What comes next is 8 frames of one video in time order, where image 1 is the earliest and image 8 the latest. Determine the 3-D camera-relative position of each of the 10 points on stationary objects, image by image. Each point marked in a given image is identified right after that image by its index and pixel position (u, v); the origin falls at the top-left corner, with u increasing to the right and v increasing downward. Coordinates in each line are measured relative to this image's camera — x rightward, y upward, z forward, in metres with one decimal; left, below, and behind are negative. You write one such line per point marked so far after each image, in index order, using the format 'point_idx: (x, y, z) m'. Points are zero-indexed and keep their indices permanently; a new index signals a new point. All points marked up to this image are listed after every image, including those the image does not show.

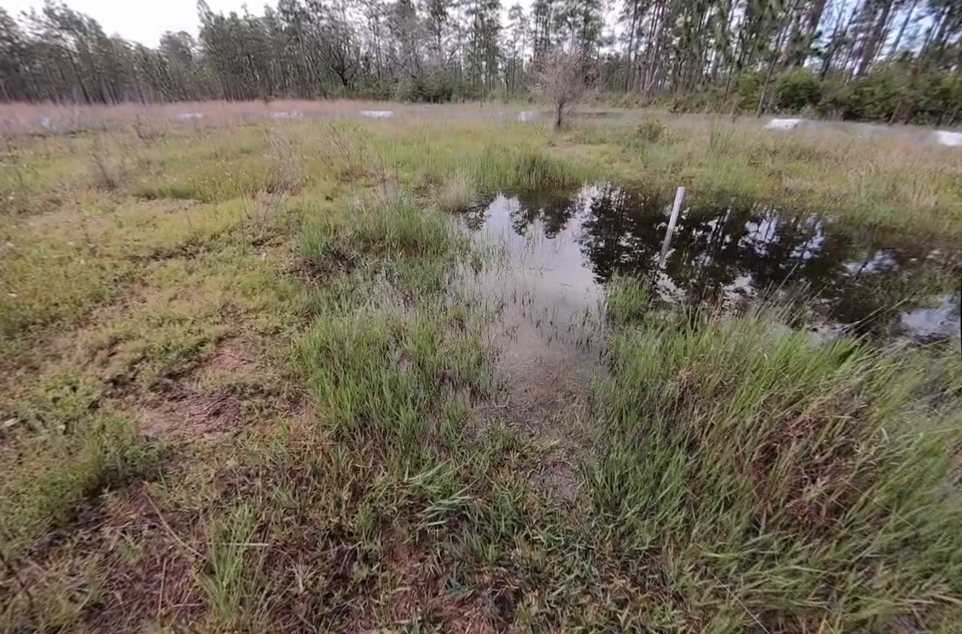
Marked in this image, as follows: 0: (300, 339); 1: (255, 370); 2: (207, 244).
0: (-1.7, -0.2, +4.1) m
1: (-2.0, -0.5, +3.7) m
2: (-4.1, +1.1, +6.3) m
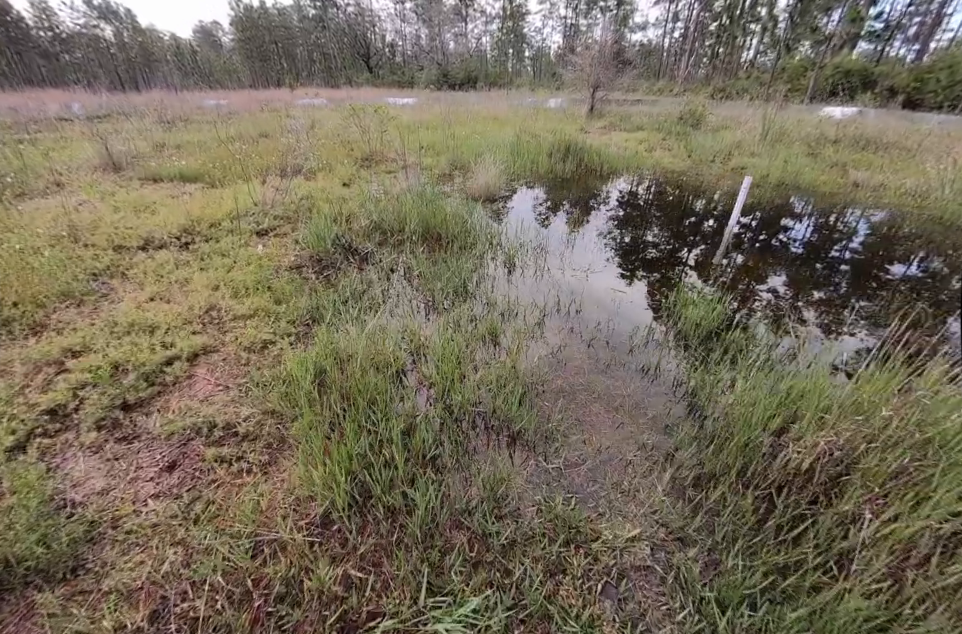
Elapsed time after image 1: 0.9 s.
0: (-1.4, -0.3, +3.2) m
1: (-1.7, -0.6, +2.8) m
2: (-3.7, +1.1, +5.6) m
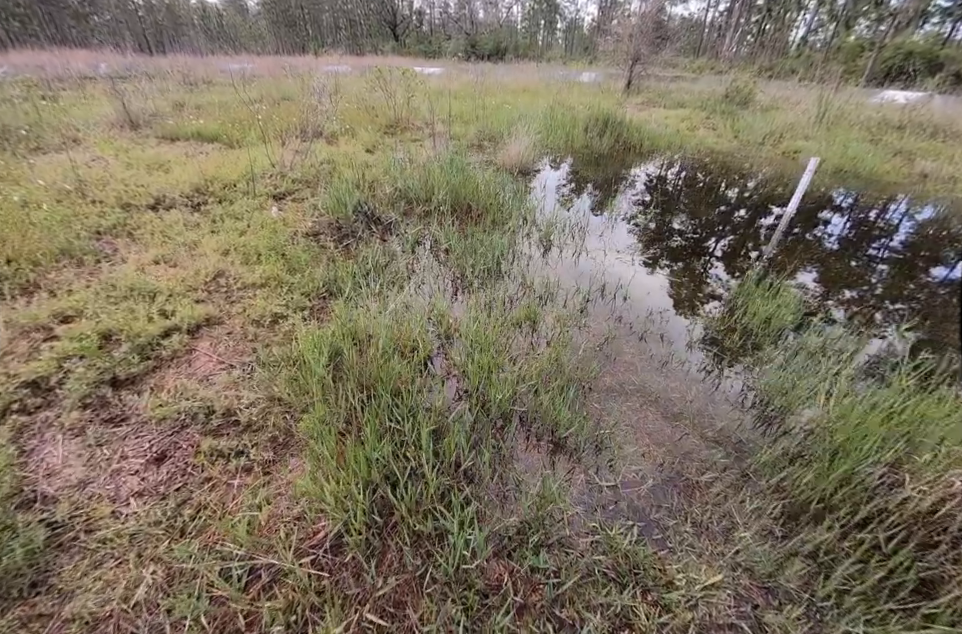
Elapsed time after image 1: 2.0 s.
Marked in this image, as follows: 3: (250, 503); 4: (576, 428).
0: (-1.2, -0.1, +2.8) m
1: (-1.5, -0.4, +2.5) m
2: (-3.2, +1.5, +5.2) m
3: (-1.0, -0.8, +1.9) m
4: (+0.6, -0.7, +2.5) m
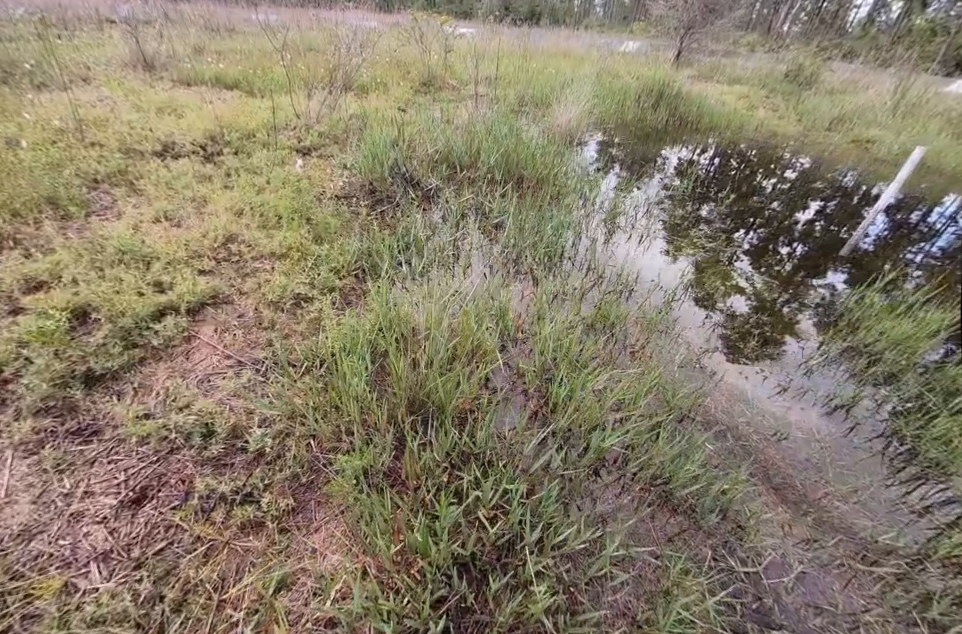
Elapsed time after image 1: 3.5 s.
0: (-0.7, -0.1, +2.2) m
1: (-1.1, -0.3, +1.9) m
2: (-2.6, +1.9, +4.5) m
3: (-0.7, -0.8, +1.3) m
4: (+1.0, -0.7, +1.9) m
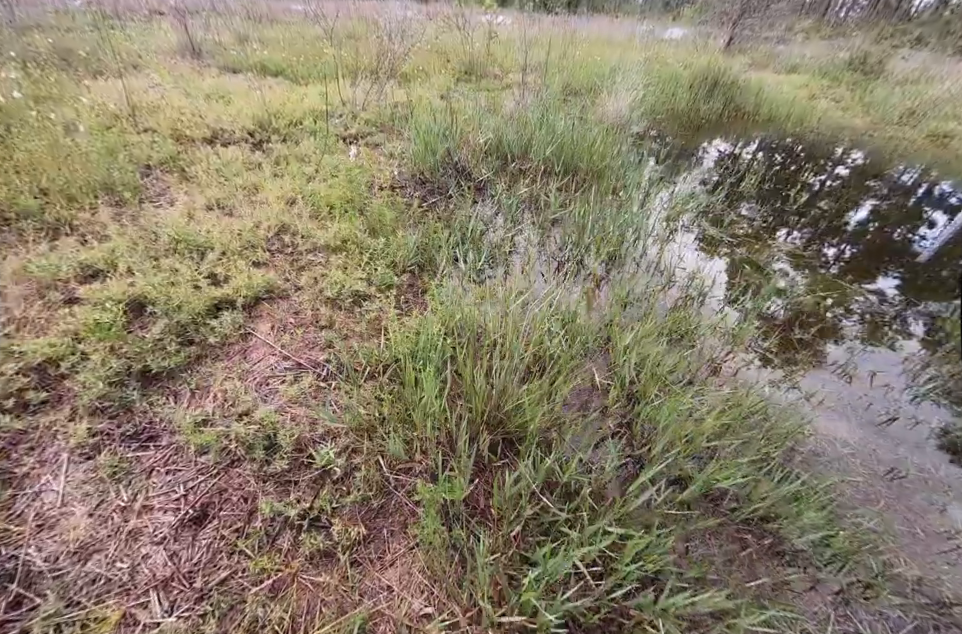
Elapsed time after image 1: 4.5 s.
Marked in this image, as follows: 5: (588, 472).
0: (-0.4, -0.1, +2.0) m
1: (-0.7, -0.3, +1.7) m
2: (-2.1, +2.0, +4.4) m
3: (-0.4, -0.8, +1.1) m
4: (+1.3, -0.8, +1.6) m
5: (+0.4, -0.6, +1.5) m
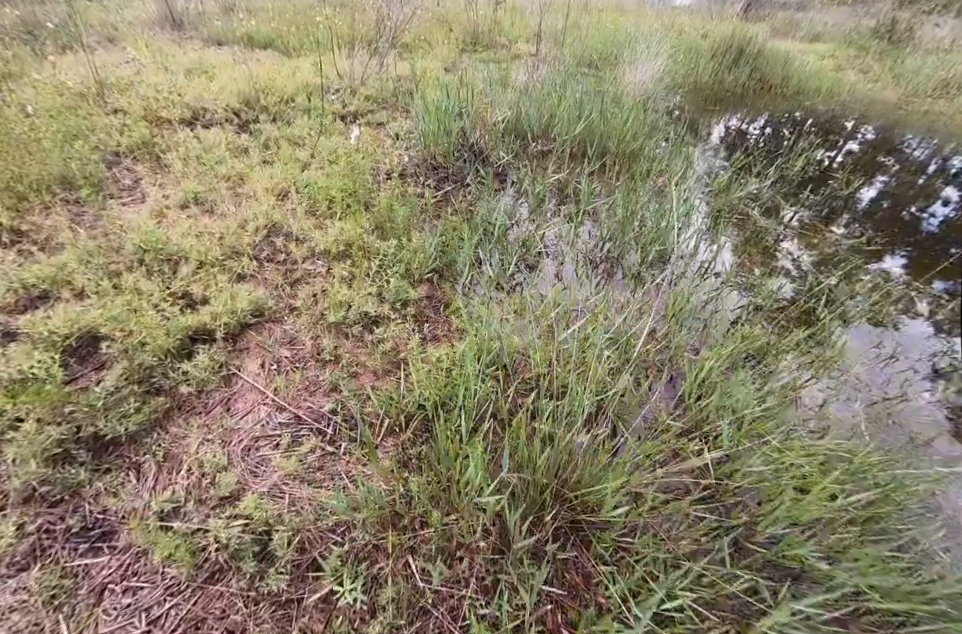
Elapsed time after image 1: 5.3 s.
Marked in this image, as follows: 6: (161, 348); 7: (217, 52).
0: (-0.2, -0.2, +1.6) m
1: (-0.6, -0.5, +1.3) m
2: (-1.9, +1.9, +3.9) m
3: (-0.2, -1.0, +0.7) m
4: (+1.5, -0.9, +1.2) m
5: (+0.6, -0.7, +1.1) m
6: (-1.2, -0.1, +1.5) m
7: (-3.6, +3.6, +5.8) m
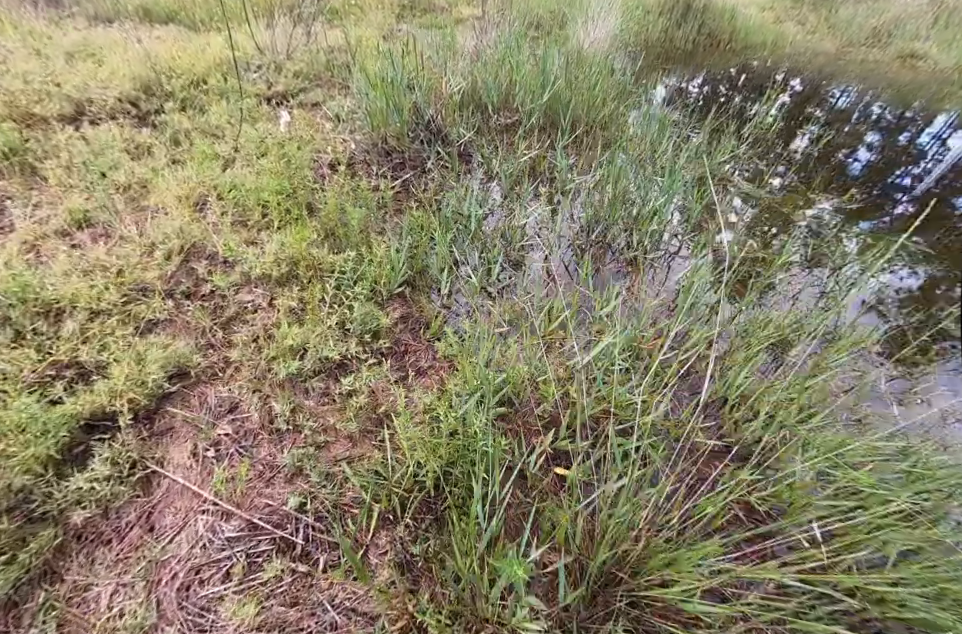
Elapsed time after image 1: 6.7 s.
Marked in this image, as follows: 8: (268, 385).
0: (-0.2, -0.3, +1.2) m
1: (-0.5, -0.7, +0.9) m
2: (-2.3, +1.7, +3.2) m
3: (0.0, -1.2, +0.4) m
4: (+1.6, -0.9, +1.1) m
5: (+0.7, -0.8, +0.9) m
6: (-1.1, -0.4, +1.1) m
7: (-4.4, +3.3, +4.9) m
8: (-0.7, -0.2, +1.4) m
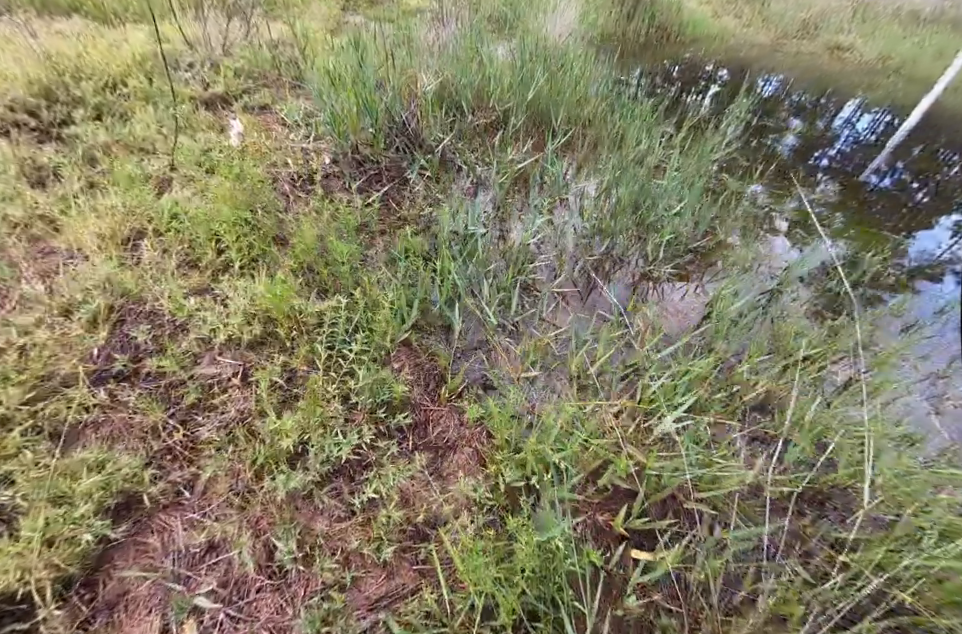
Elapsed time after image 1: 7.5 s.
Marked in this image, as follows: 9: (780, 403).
0: (0.0, -0.5, +0.9) m
1: (-0.2, -0.9, +0.6) m
2: (-2.5, +1.4, +2.6) m
3: (+0.3, -1.4, +0.2) m
4: (+1.8, -1.0, +0.9) m
5: (+0.9, -0.9, +0.7) m
6: (-0.9, -0.6, +0.7) m
7: (-4.8, +2.8, +4.1) m
8: (-0.5, -0.4, +1.0) m
9: (+0.9, -0.3, +1.4) m
